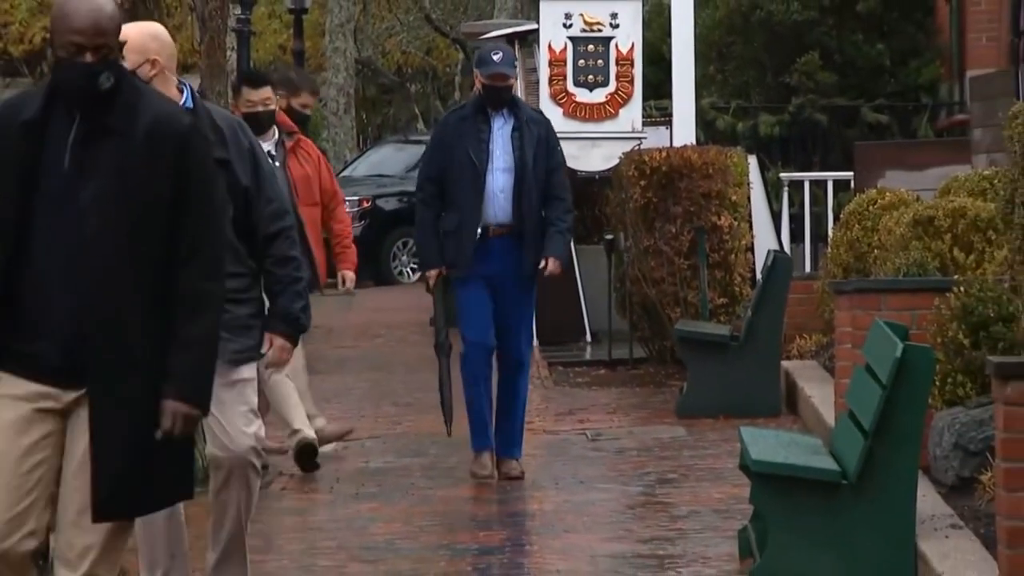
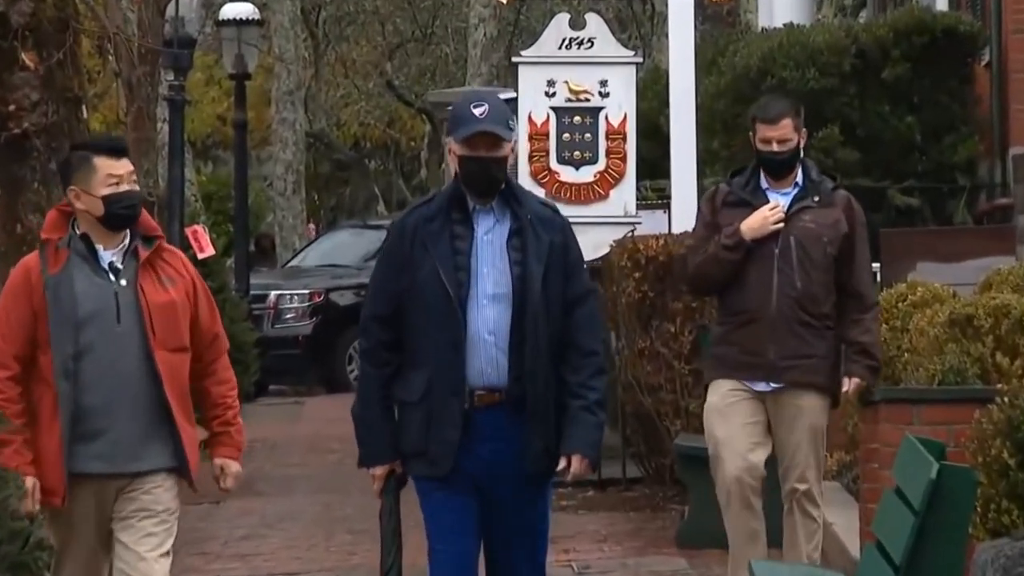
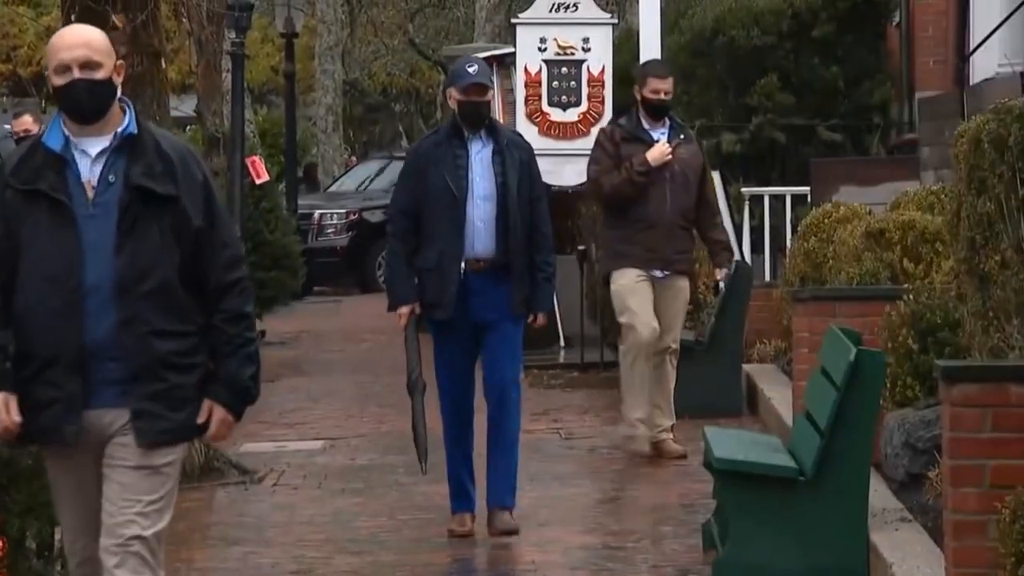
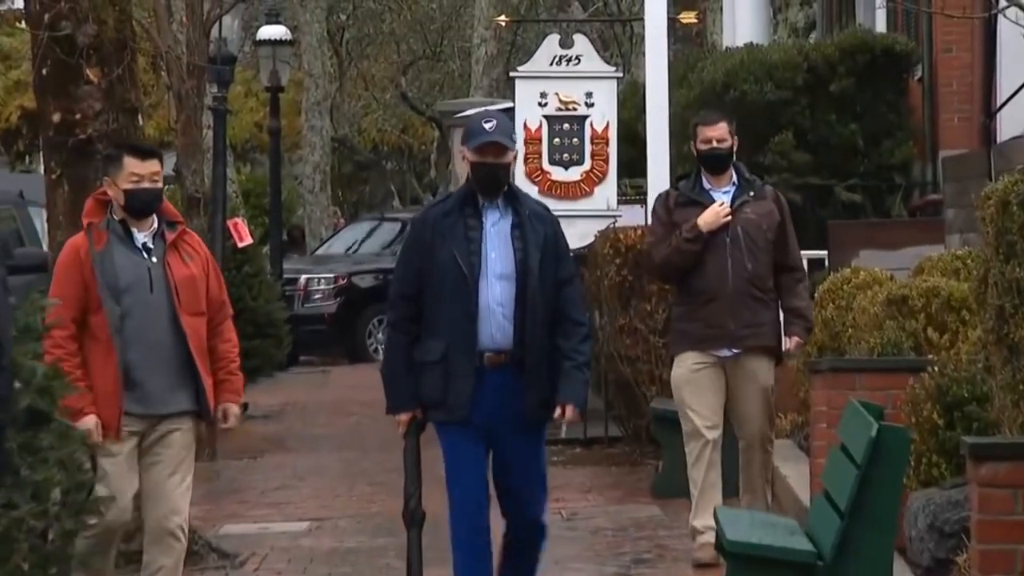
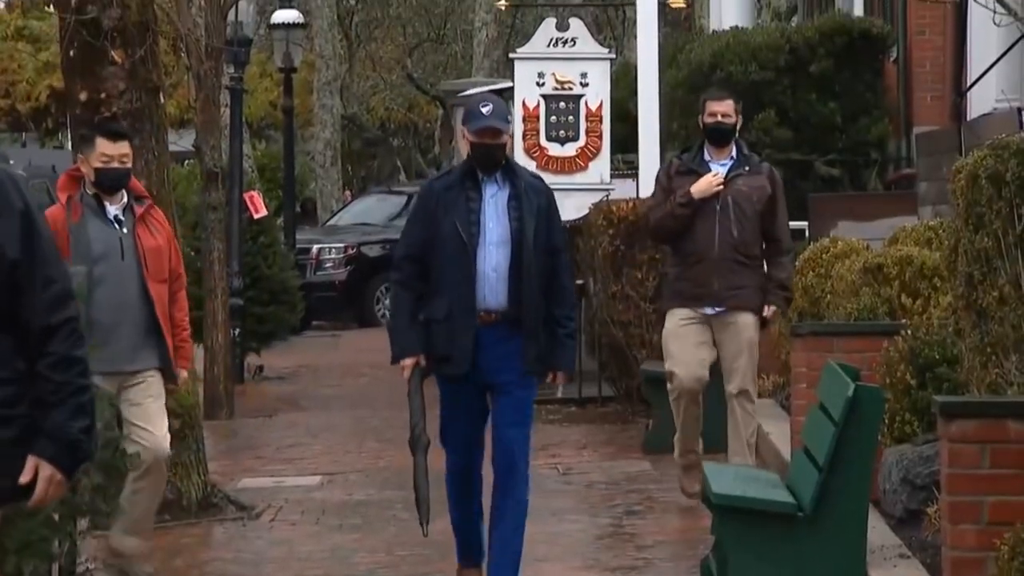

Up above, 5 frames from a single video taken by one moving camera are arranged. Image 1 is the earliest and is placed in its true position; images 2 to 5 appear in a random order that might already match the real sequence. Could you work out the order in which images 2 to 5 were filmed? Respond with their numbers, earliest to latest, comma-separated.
3, 5, 4, 2
